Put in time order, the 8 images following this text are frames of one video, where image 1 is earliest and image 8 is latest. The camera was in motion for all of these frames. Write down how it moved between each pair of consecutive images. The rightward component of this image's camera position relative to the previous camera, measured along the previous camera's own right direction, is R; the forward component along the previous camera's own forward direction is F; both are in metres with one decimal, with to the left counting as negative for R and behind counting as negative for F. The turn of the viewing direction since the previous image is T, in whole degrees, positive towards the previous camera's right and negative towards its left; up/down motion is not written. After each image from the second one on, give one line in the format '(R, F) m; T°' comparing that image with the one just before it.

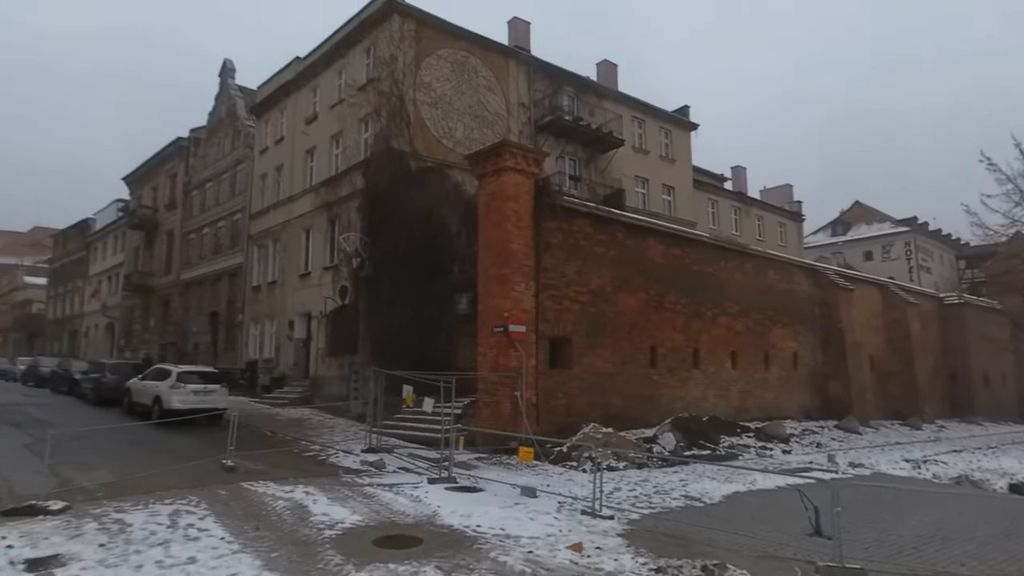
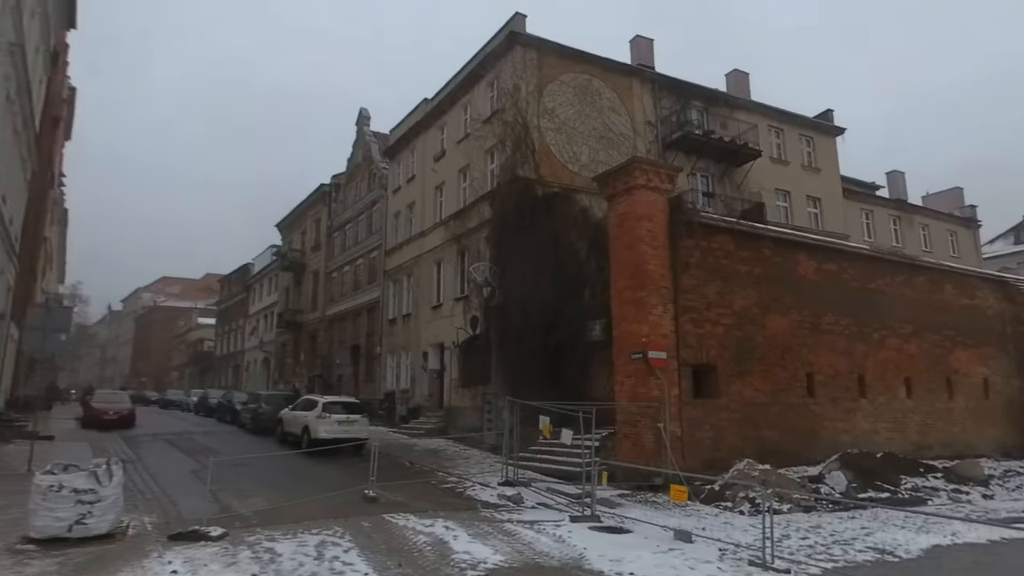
(-0.3, +0.6) m; -11°
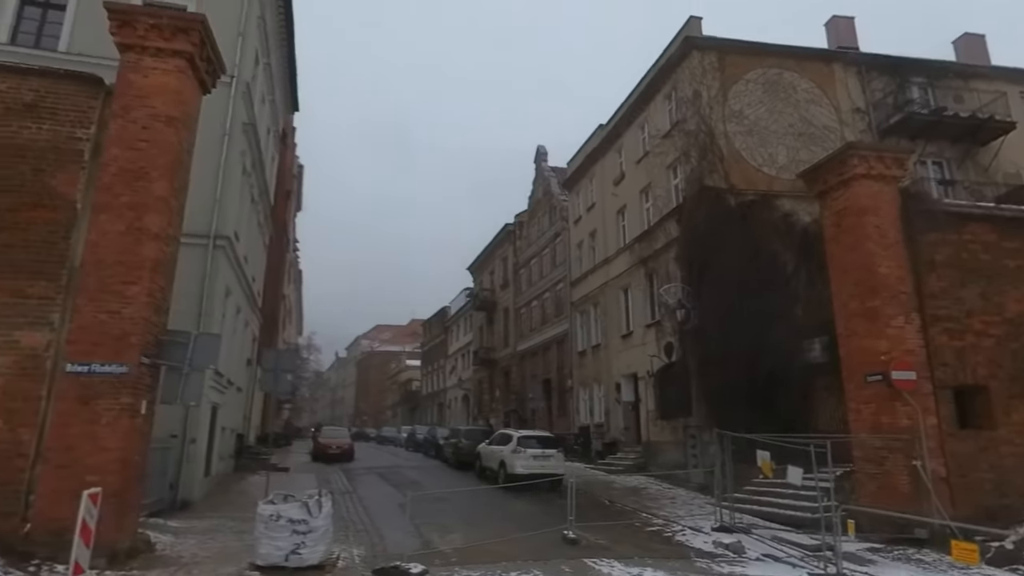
(-0.1, +0.8) m; -17°
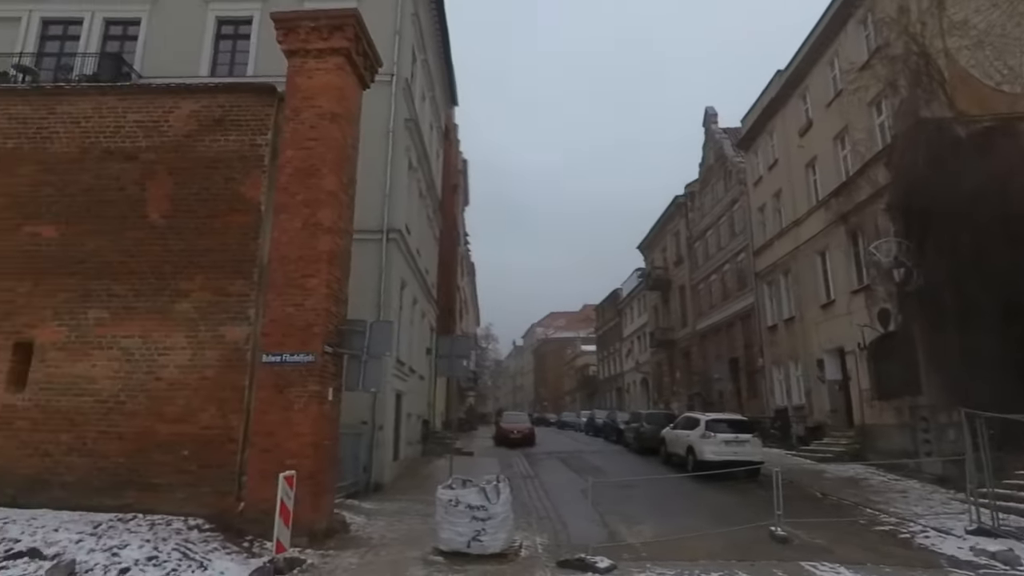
(-0.1, +0.8) m; -16°
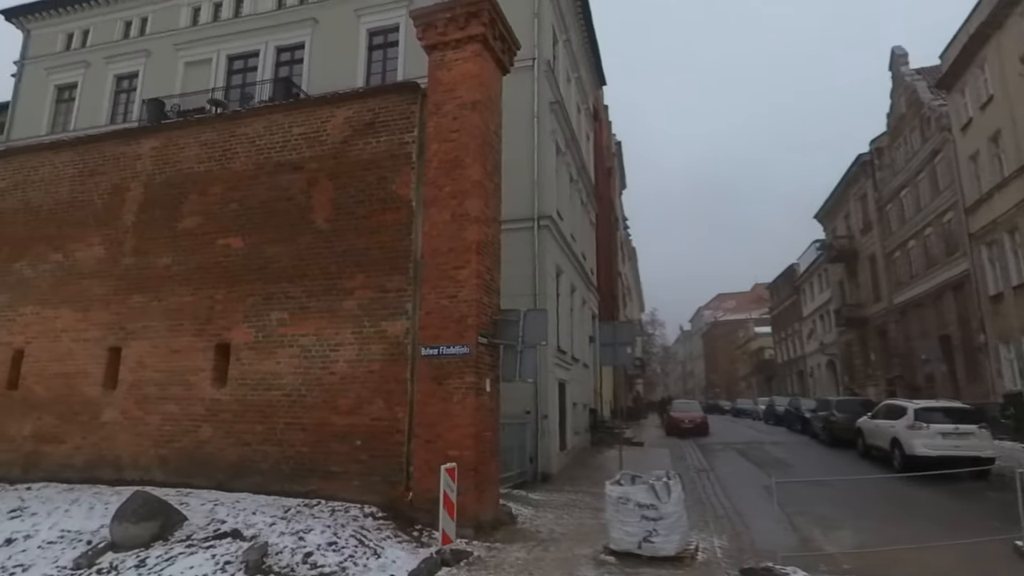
(0.0, +0.5) m; -15°
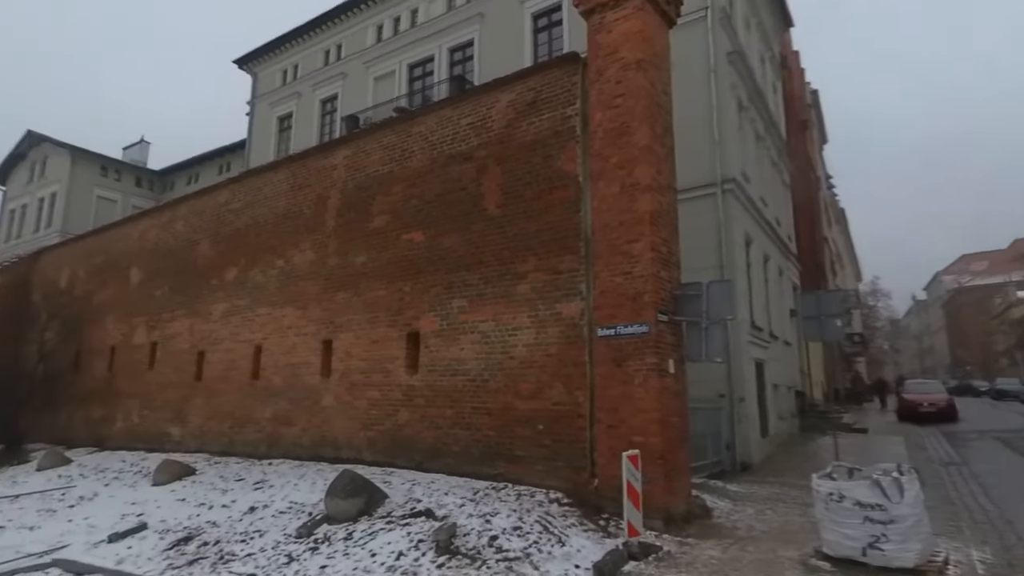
(+0.2, +0.5) m; -18°
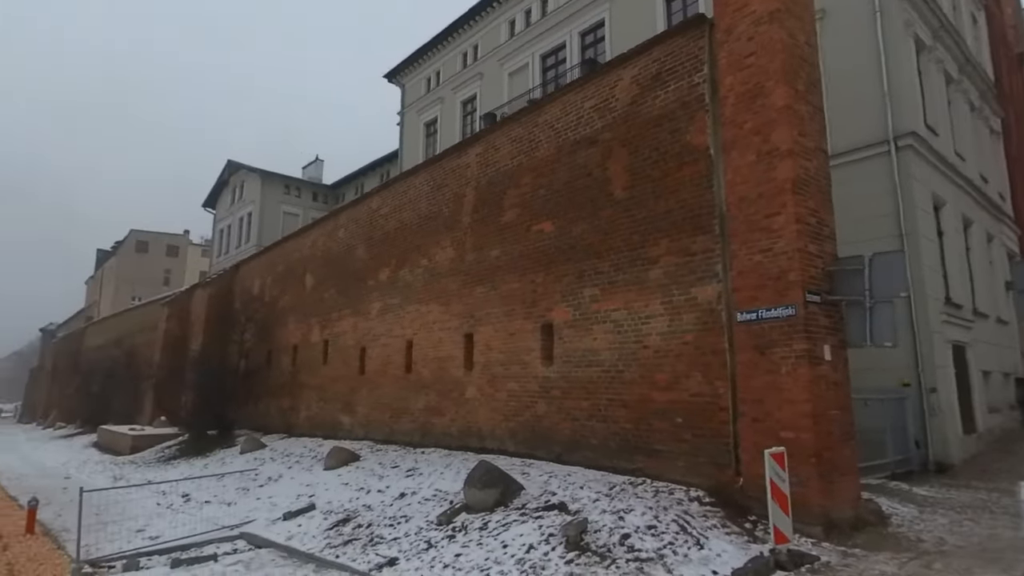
(+0.5, +0.3) m; -15°
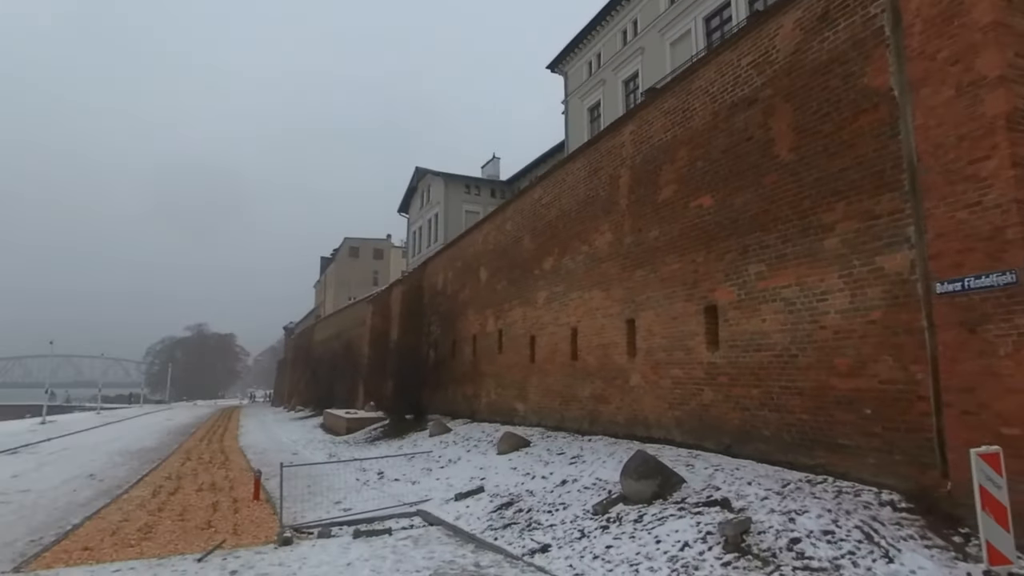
(+0.5, +0.3) m; -17°
